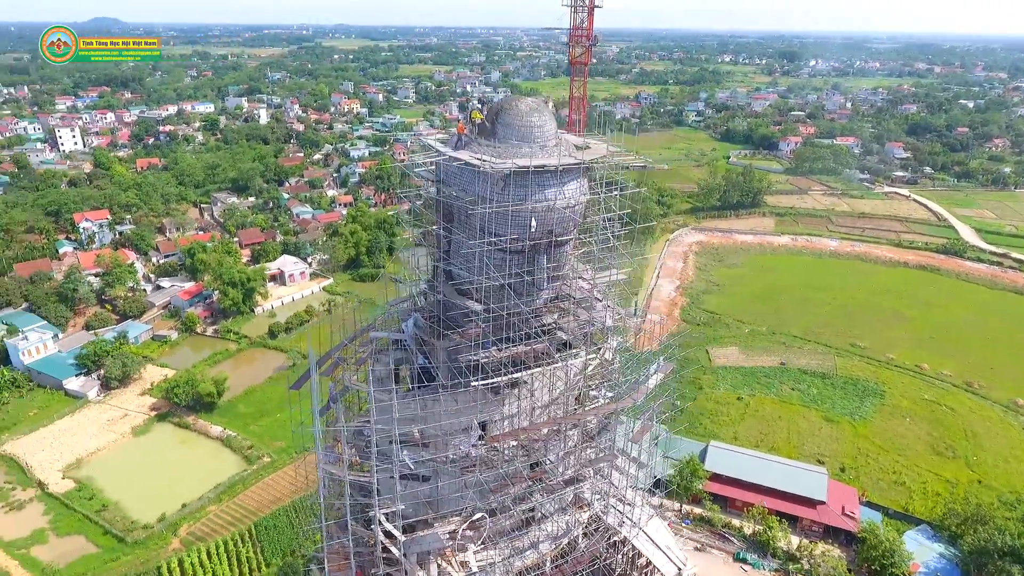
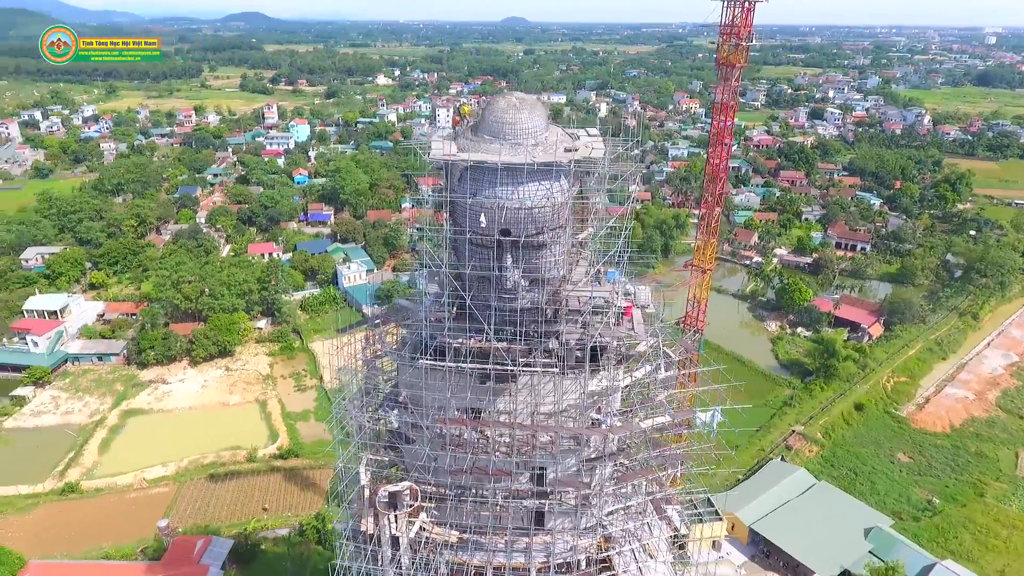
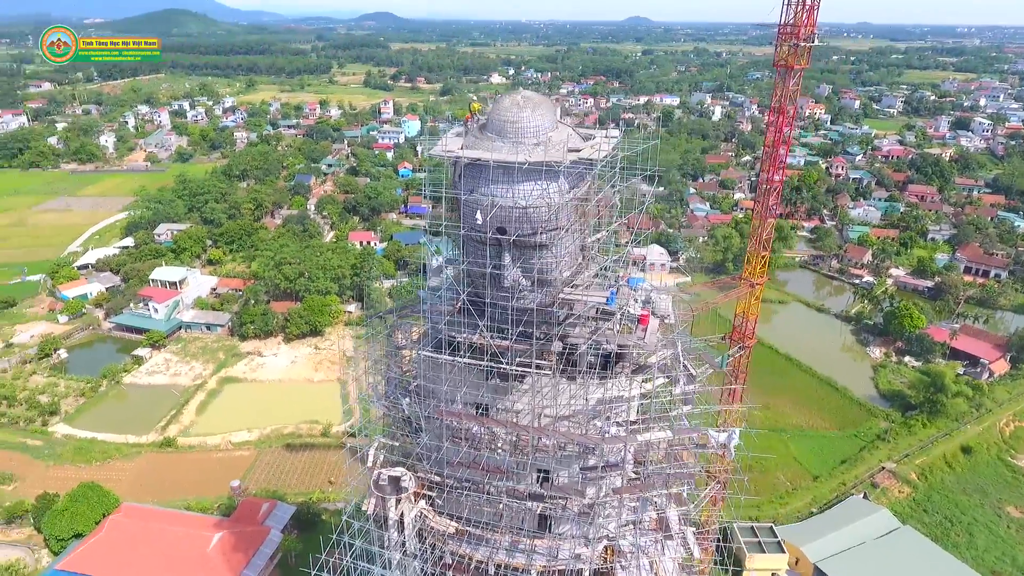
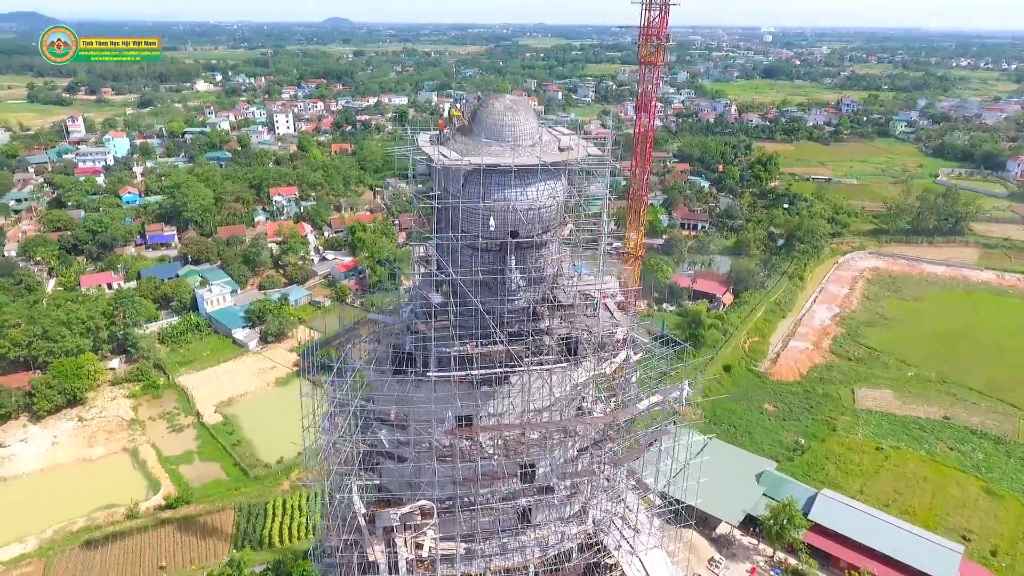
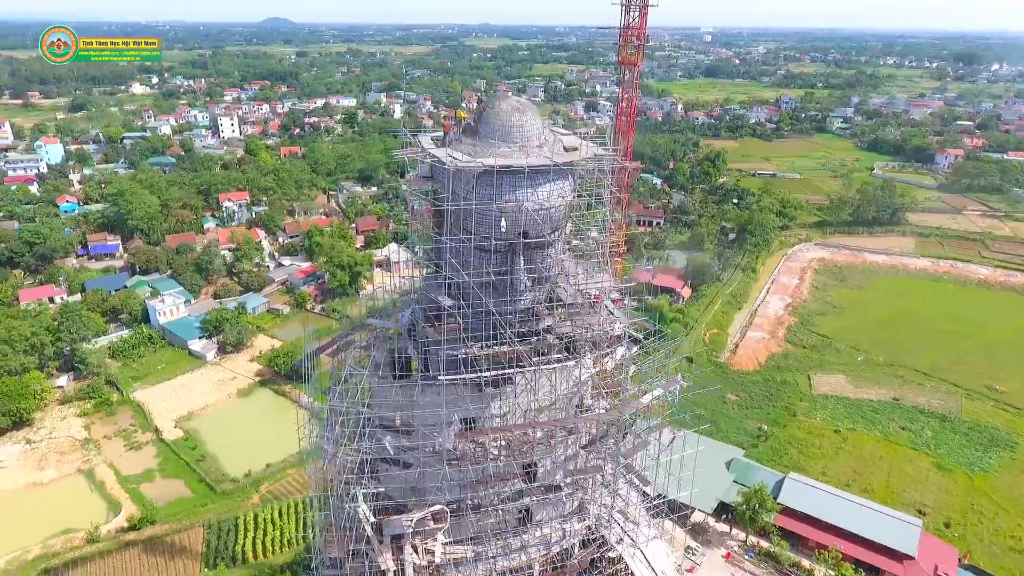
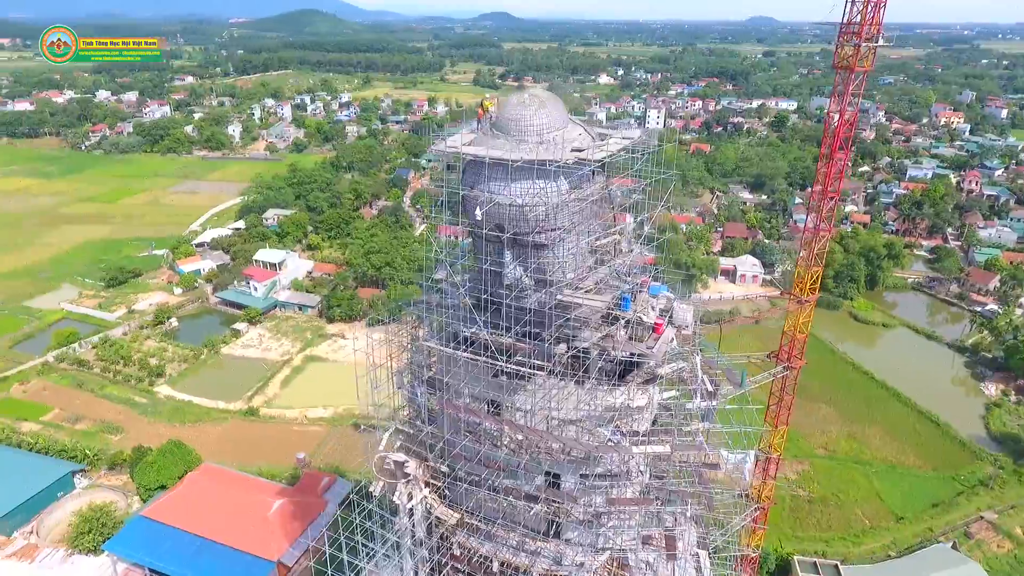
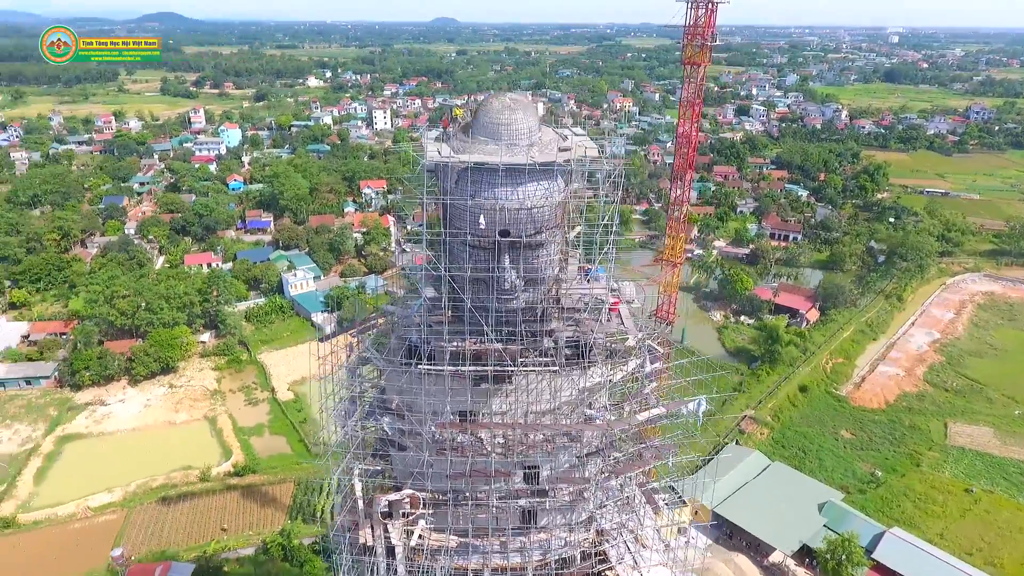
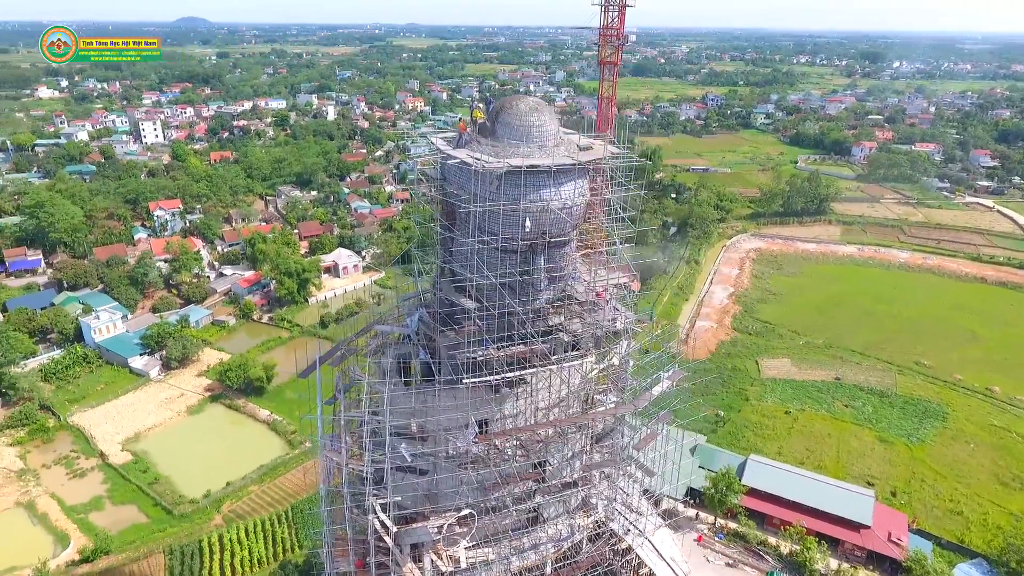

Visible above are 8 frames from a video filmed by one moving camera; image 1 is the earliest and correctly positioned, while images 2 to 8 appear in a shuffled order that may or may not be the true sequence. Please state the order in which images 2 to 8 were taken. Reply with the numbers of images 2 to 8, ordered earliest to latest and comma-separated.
8, 5, 4, 7, 2, 3, 6
